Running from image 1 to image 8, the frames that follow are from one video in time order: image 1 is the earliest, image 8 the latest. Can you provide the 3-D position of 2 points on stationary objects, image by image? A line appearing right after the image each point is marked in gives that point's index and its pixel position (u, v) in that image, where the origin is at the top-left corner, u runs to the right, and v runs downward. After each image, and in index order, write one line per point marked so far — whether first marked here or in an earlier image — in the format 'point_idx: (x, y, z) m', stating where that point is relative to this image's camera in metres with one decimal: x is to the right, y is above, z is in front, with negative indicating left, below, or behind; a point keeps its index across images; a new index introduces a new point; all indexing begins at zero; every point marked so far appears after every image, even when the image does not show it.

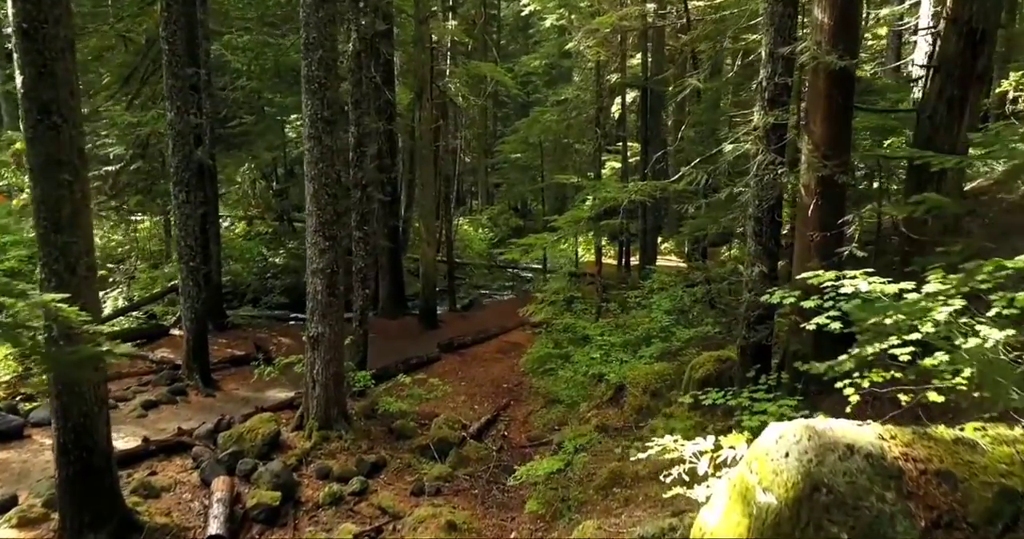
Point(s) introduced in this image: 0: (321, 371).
0: (-2.9, -1.5, +9.9) m
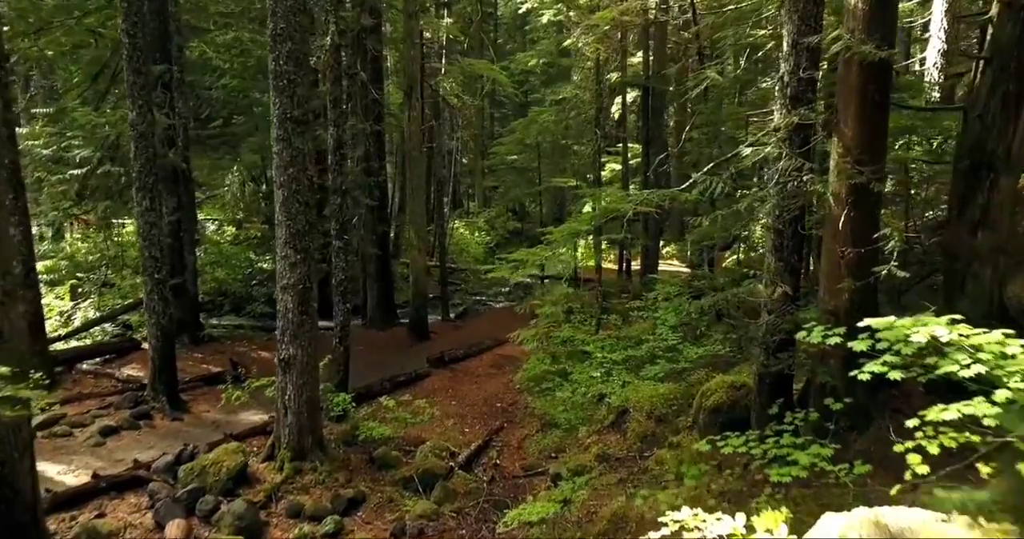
0: (-3.0, -1.7, +9.0) m
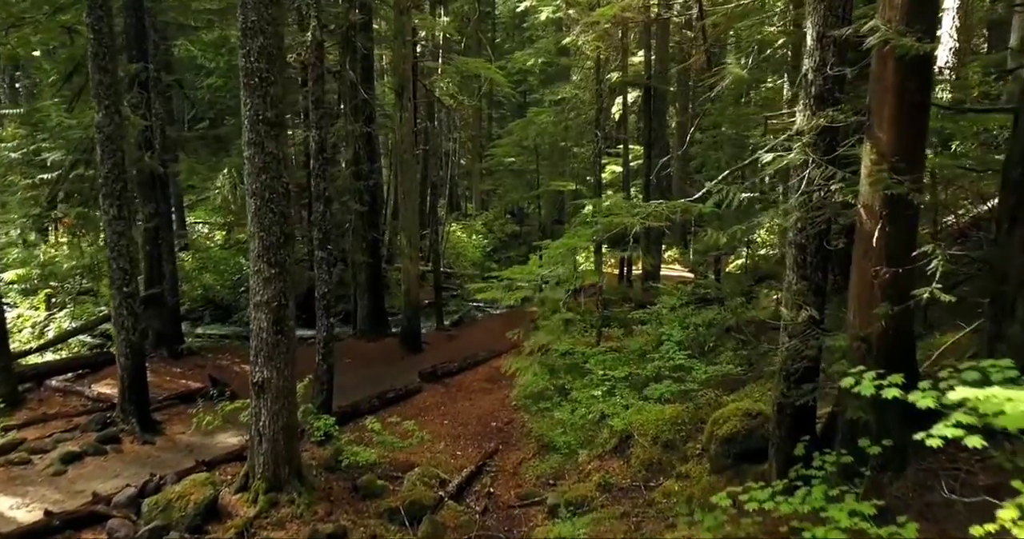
0: (-3.1, -1.9, +8.3) m
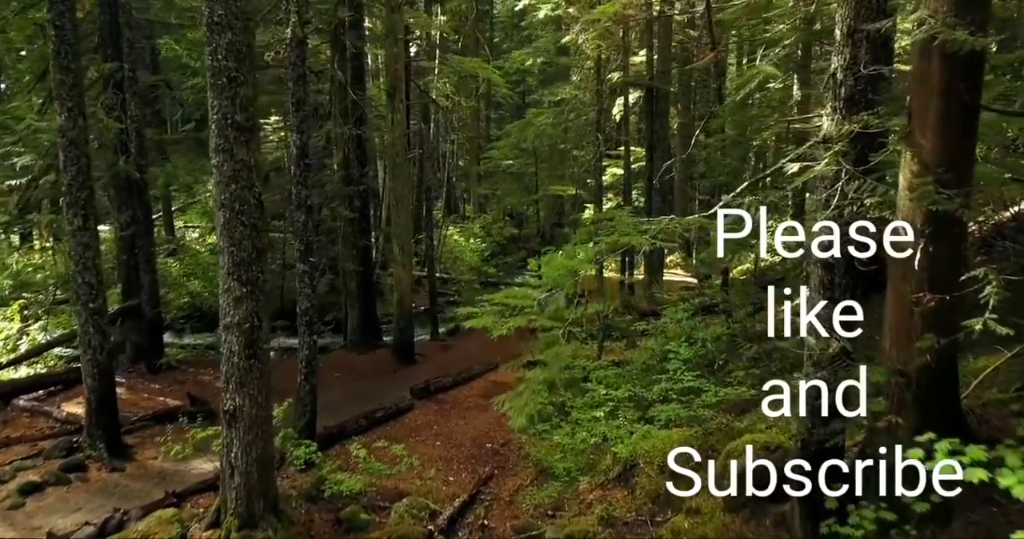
0: (-3.1, -2.1, +7.6) m
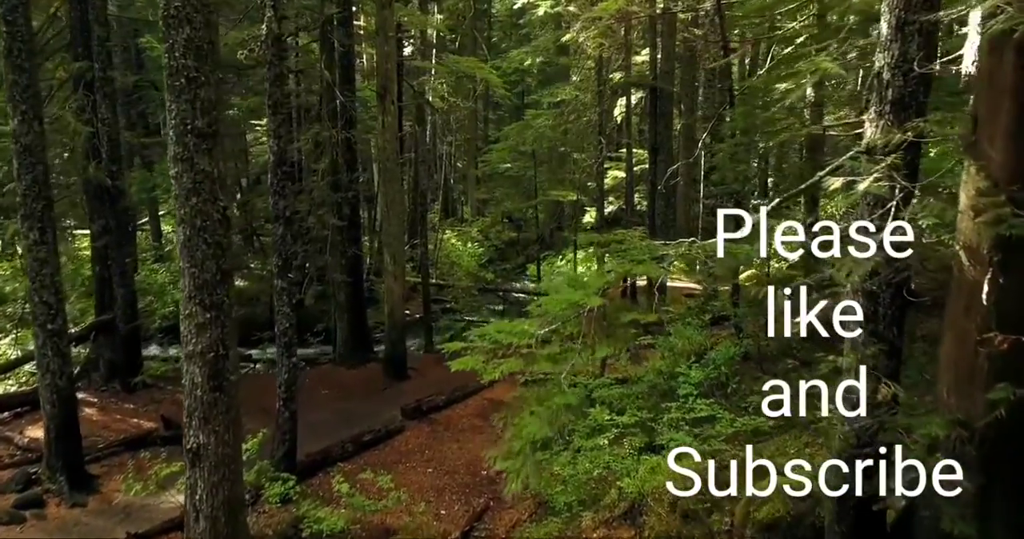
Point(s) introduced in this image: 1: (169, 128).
0: (-3.2, -2.4, +6.8) m
1: (-3.2, +1.3, +6.2) m
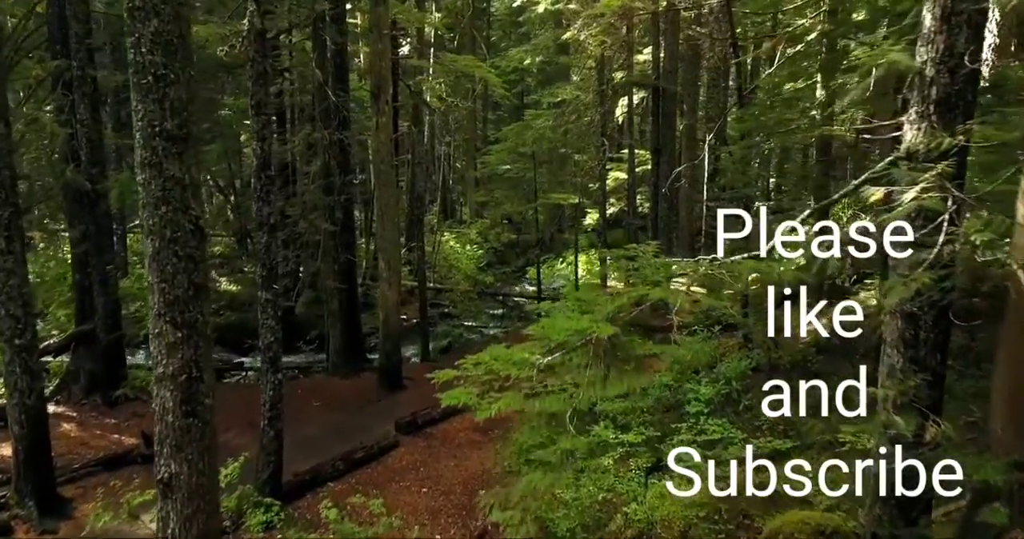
0: (-3.2, -2.5, +6.3) m
1: (-3.2, +1.2, +5.7) m
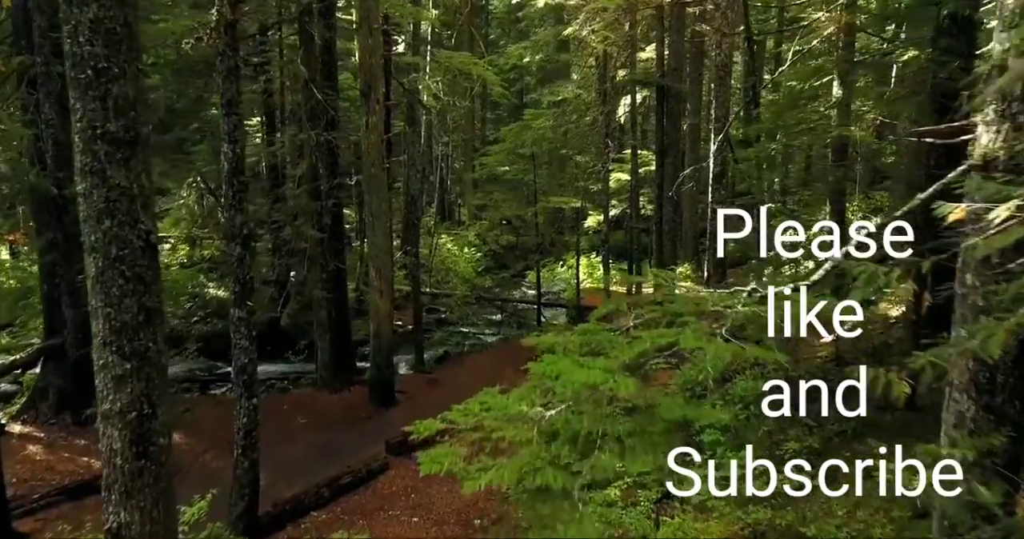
0: (-3.2, -2.7, +5.5) m
1: (-3.3, +1.0, +4.9) m
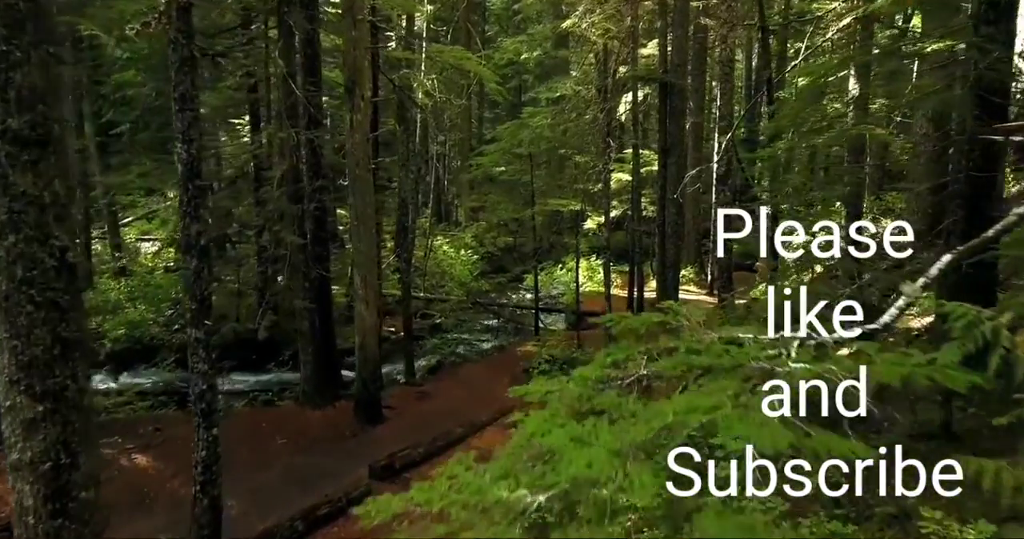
0: (-3.3, -2.8, +4.7) m
1: (-3.4, +0.9, +4.1) m
